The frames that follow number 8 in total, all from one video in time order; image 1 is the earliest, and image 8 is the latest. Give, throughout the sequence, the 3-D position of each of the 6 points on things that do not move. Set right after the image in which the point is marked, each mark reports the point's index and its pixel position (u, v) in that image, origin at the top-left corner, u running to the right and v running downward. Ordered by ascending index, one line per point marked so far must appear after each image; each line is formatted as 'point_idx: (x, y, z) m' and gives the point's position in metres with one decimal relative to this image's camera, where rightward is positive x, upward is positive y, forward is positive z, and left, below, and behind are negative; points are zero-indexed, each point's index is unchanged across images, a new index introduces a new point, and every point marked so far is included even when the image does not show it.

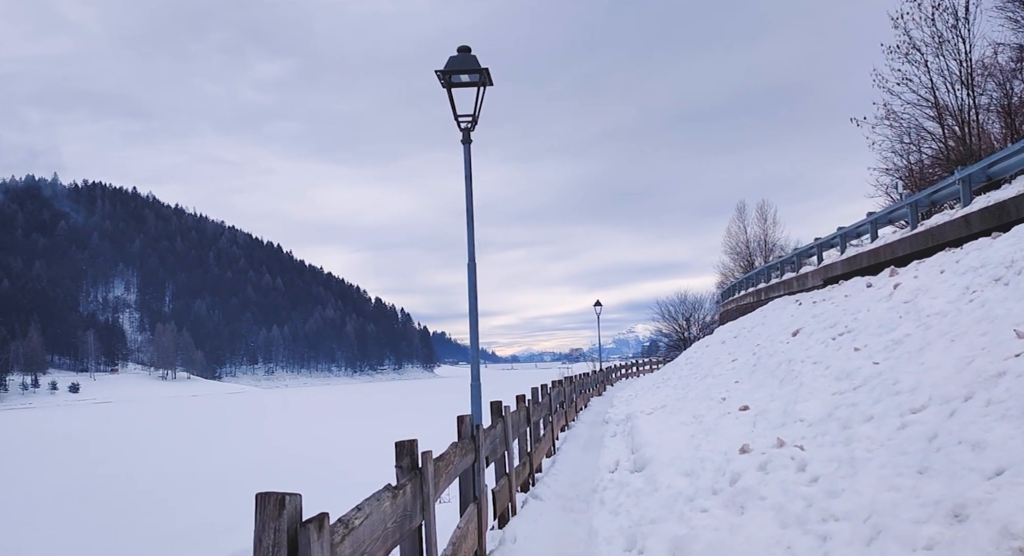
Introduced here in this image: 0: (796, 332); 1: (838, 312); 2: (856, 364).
0: (+4.7, -0.9, +10.2) m
1: (+4.9, -0.5, +9.1) m
2: (+3.4, -0.9, +6.0) m
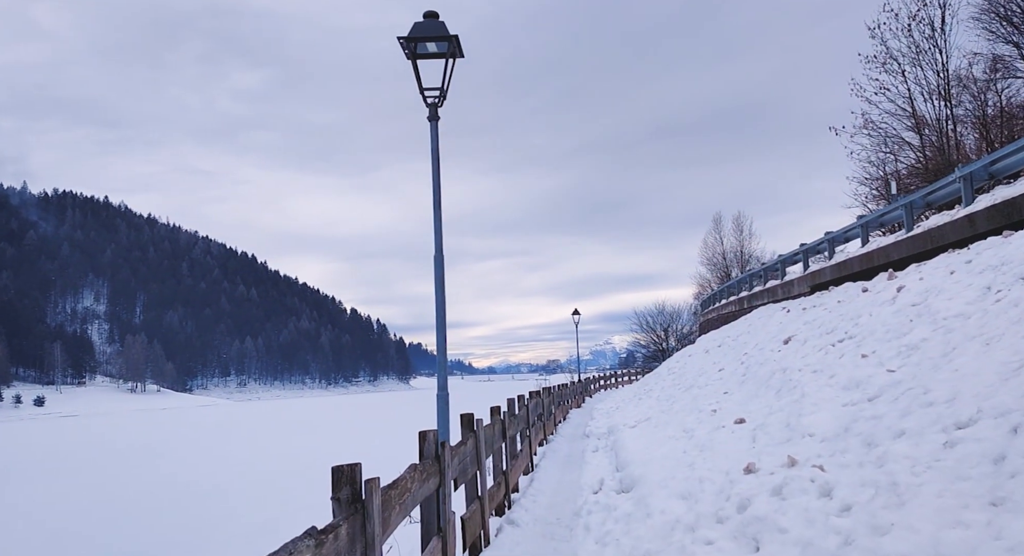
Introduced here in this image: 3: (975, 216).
0: (+4.4, -1.0, +9.6) m
1: (+4.5, -0.6, +8.6) m
2: (+3.2, -0.8, +5.5) m
3: (+5.5, +0.8, +7.3) m
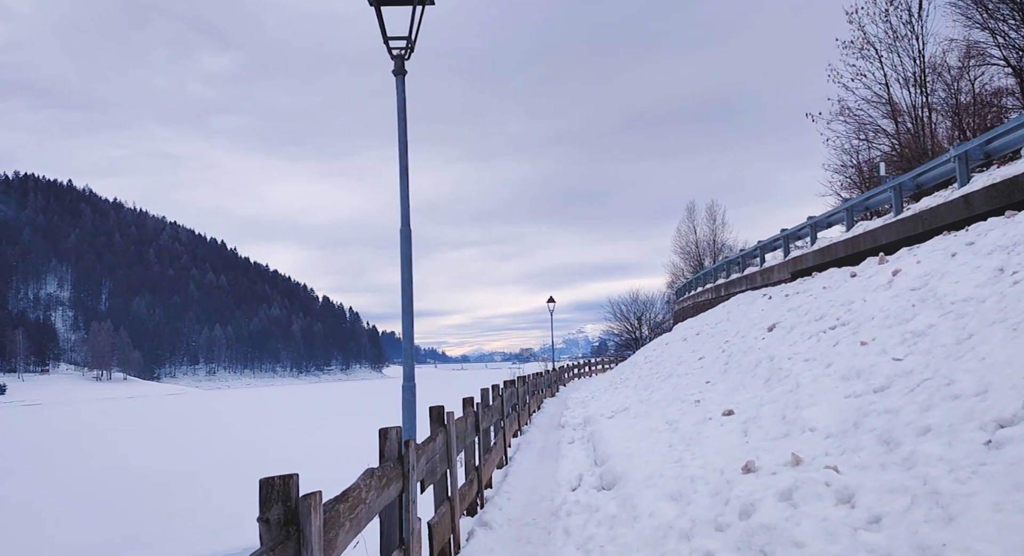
0: (+4.0, -0.7, +9.3) m
1: (+4.2, -0.4, +8.2) m
2: (+2.9, -0.7, +5.1) m
3: (+5.2, +0.9, +7.0) m
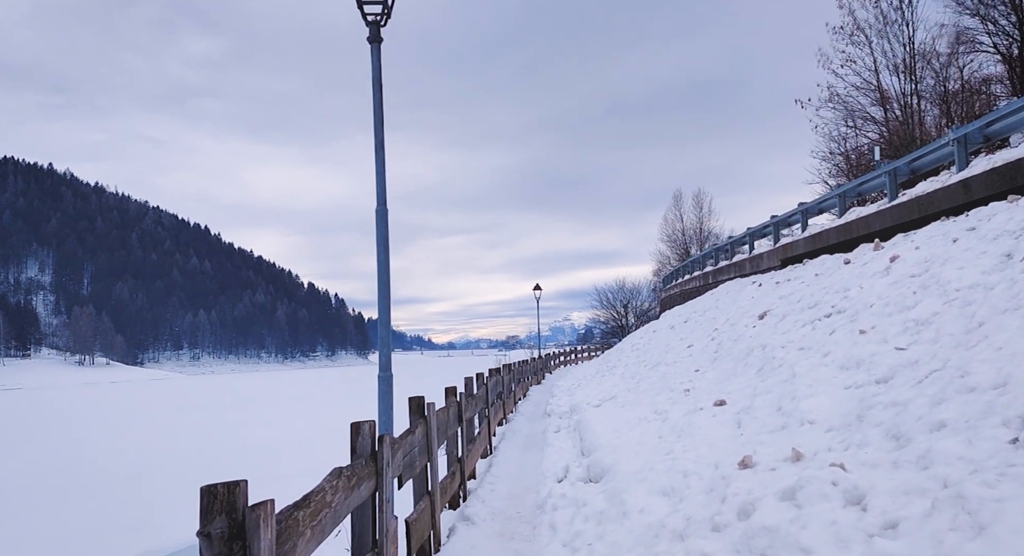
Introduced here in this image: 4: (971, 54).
0: (+3.7, -0.5, +9.1) m
1: (+4.0, -0.2, +8.0) m
2: (+2.8, -0.6, +4.9) m
3: (+5.1, +1.1, +6.8) m
4: (+14.8, +7.1, +19.7) m
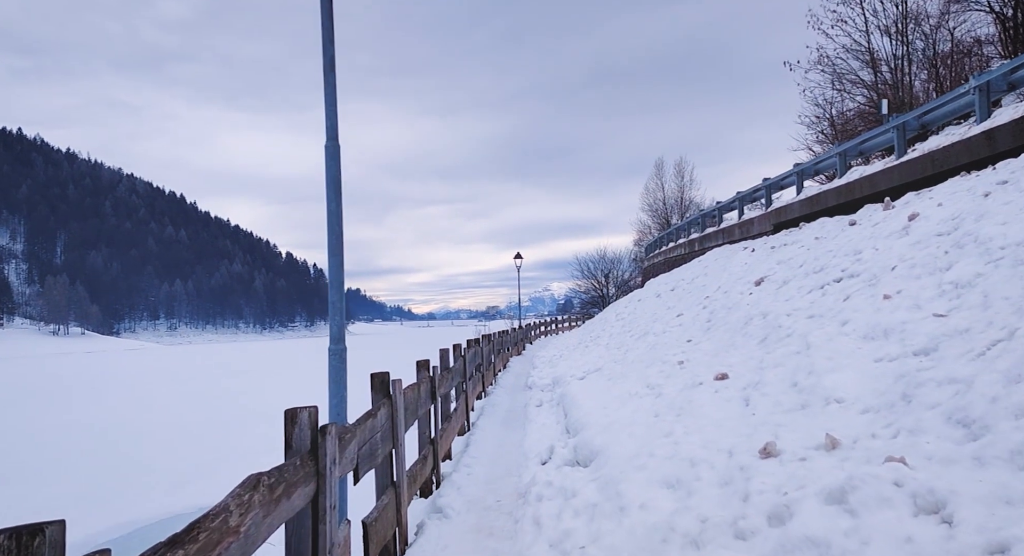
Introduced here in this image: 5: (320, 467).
0: (+3.5, 0.0, +8.5) m
1: (+3.7, +0.3, +7.4) m
2: (+2.7, -0.3, +4.3) m
3: (+4.9, +1.5, +6.2) m
4: (+14.2, +8.2, +19.1) m
5: (-0.8, -0.8, +2.5) m
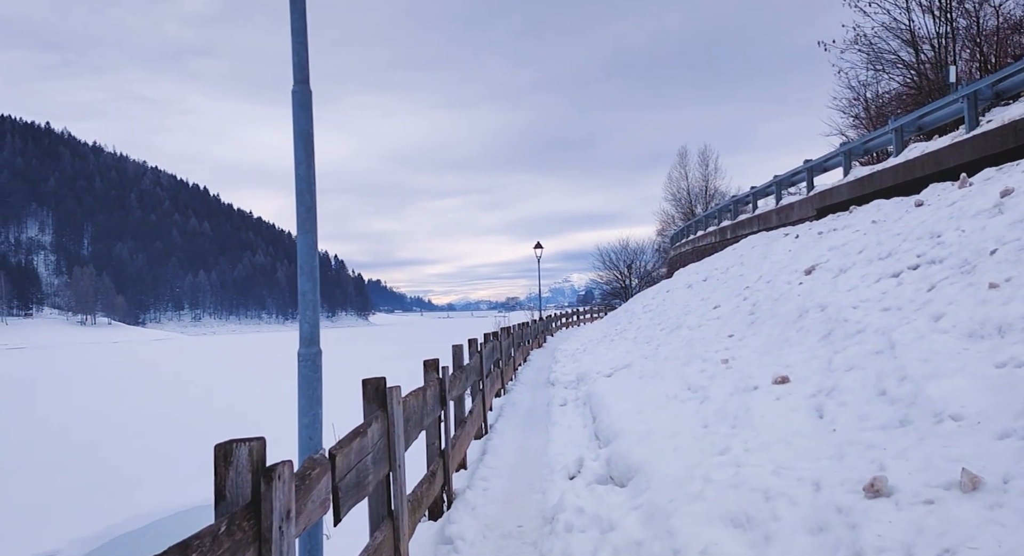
0: (+3.7, +0.1, +7.6) m
1: (+4.0, +0.4, +6.5) m
2: (+2.8, -0.2, +3.4) m
3: (+5.1, +1.6, +5.2) m
4: (+14.8, +8.5, +17.7) m
5: (-0.7, -0.7, +1.8) m
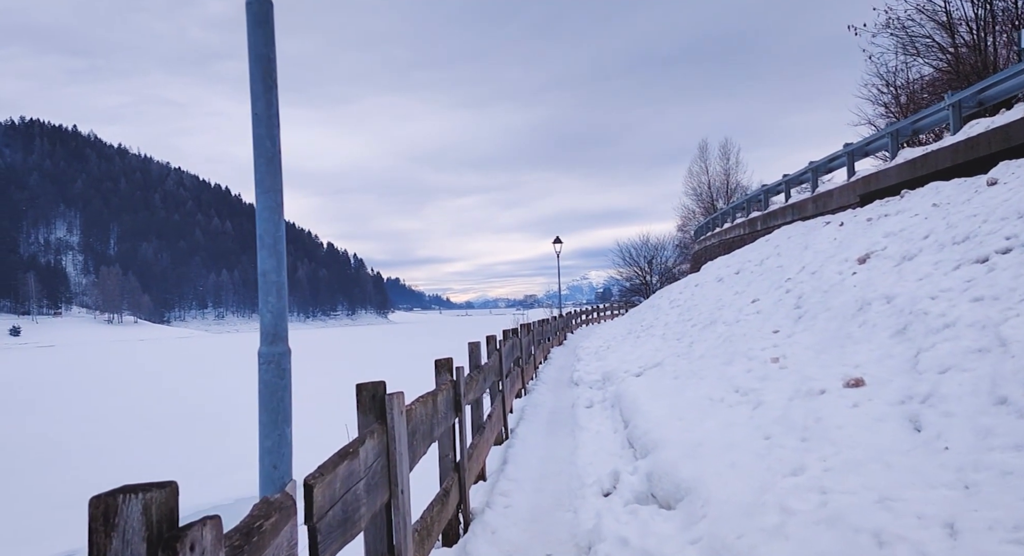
0: (+4.0, +0.2, +6.9) m
1: (+4.2, +0.5, +5.8) m
2: (+2.9, -0.1, +2.7) m
3: (+5.2, +1.7, +4.4) m
4: (+15.3, +8.7, +16.6) m
5: (-0.6, -0.6, +1.1) m
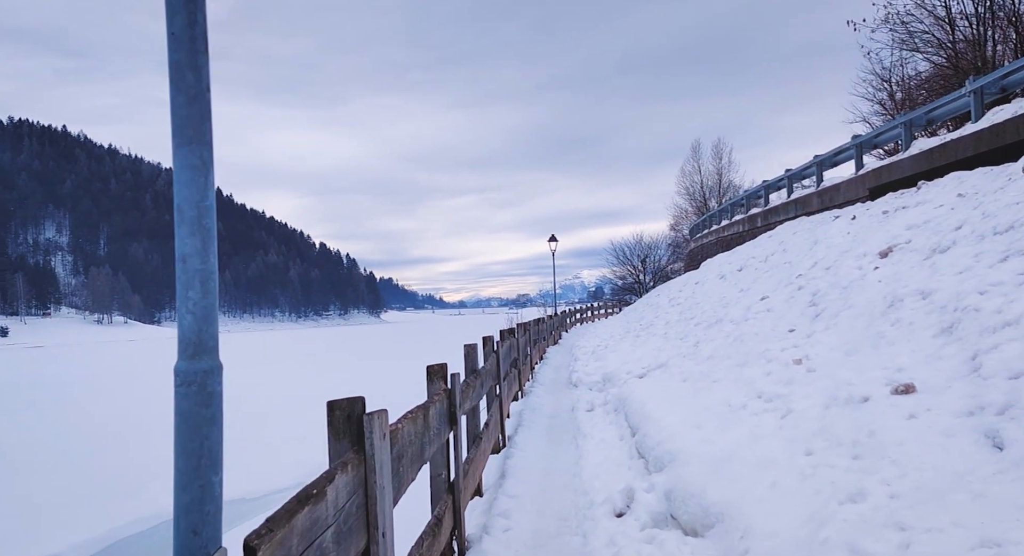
0: (+3.9, +0.3, +6.4) m
1: (+4.2, +0.6, +5.3) m
2: (+3.0, 0.0, +2.2) m
3: (+5.2, +1.7, +4.0) m
4: (+15.1, +8.8, +16.3) m
5: (-0.6, -0.6, +0.6) m
